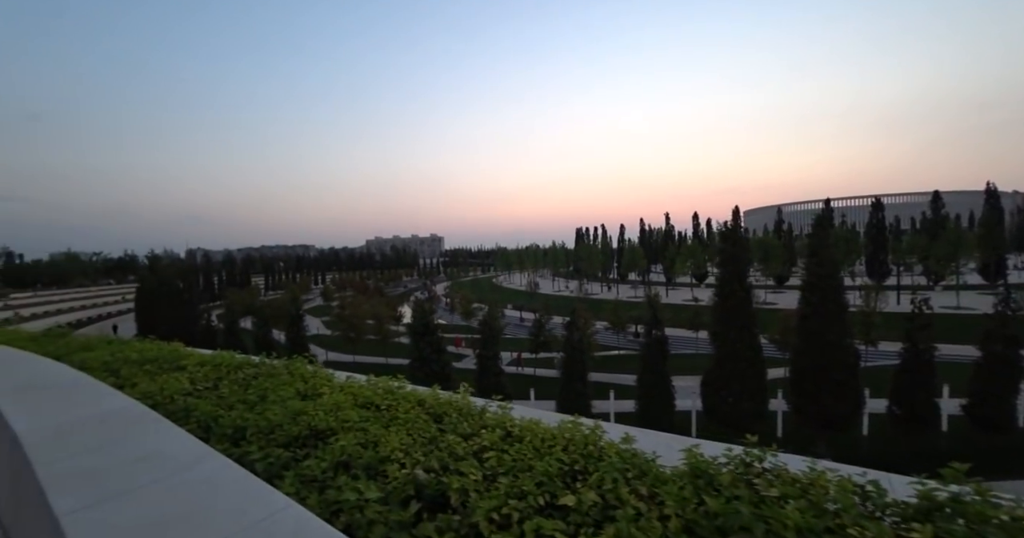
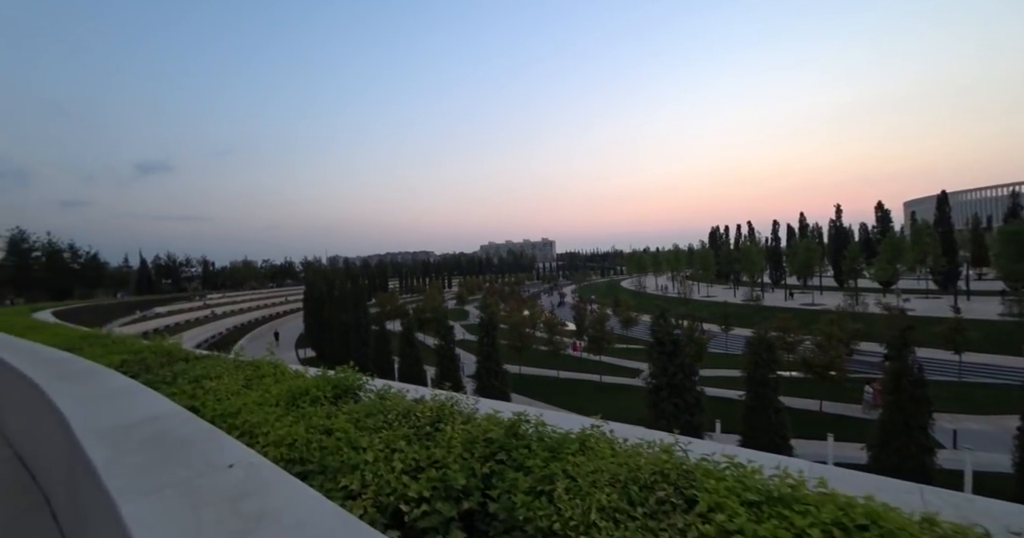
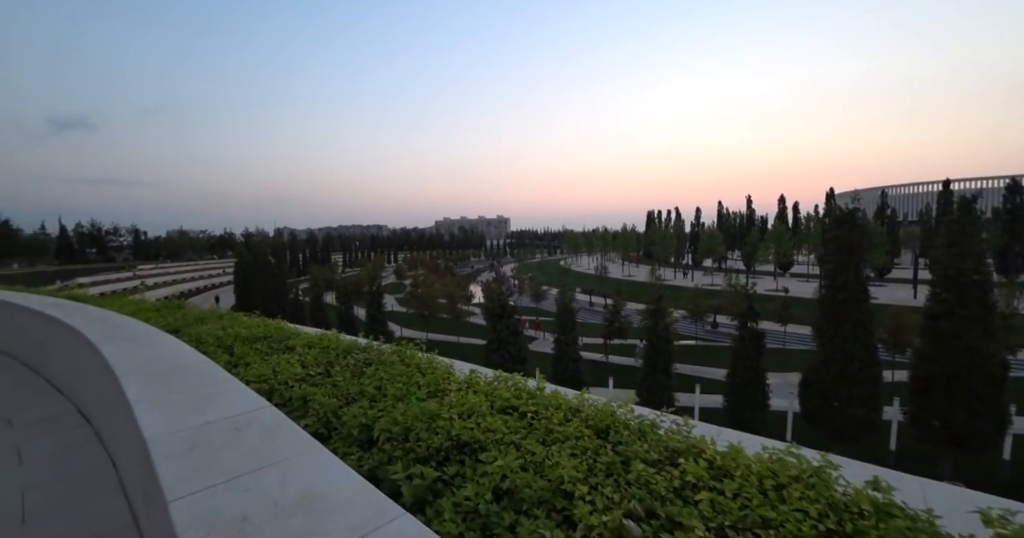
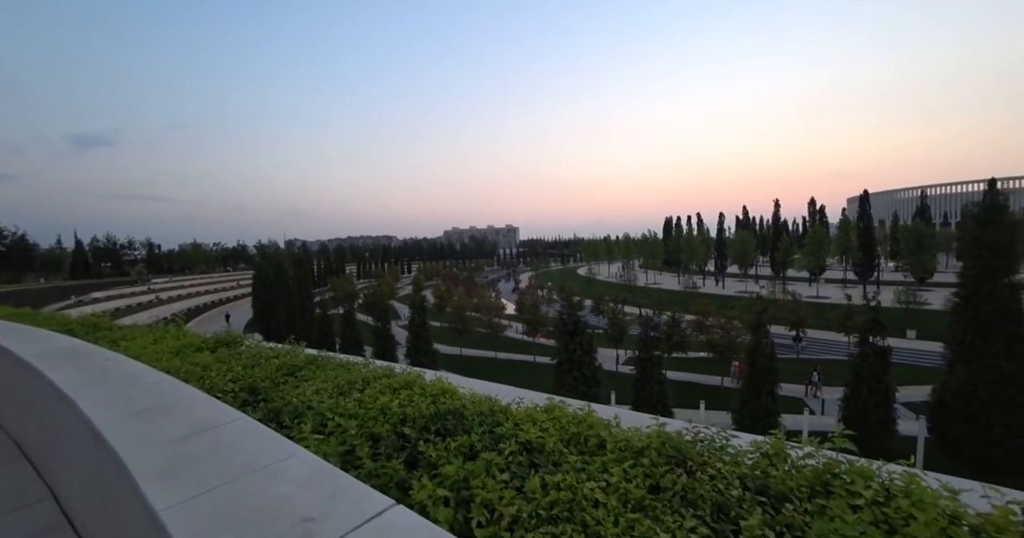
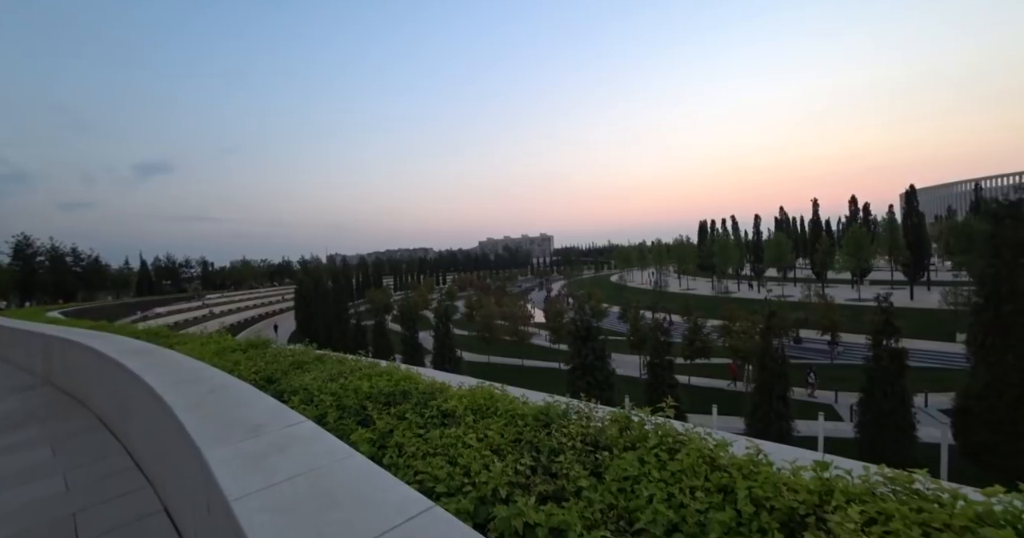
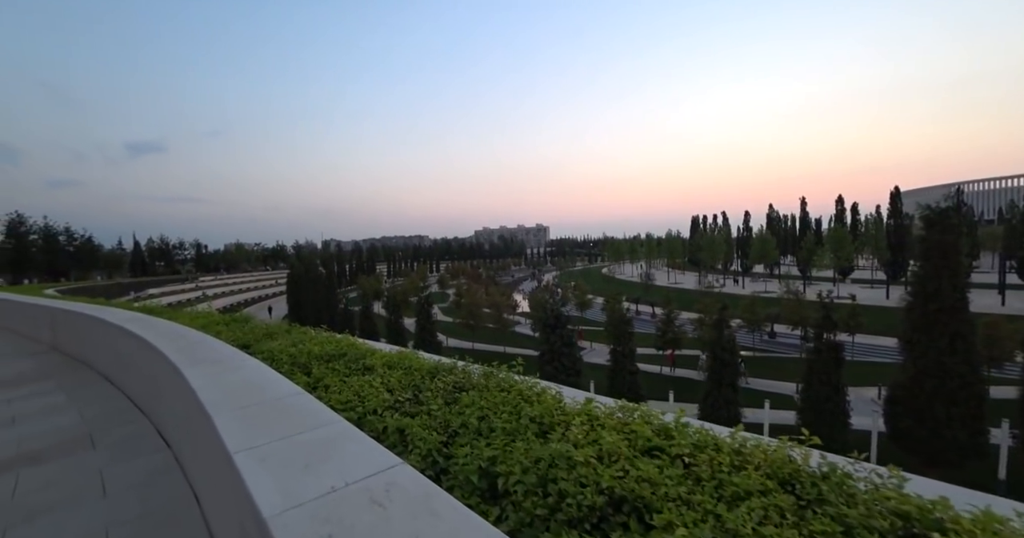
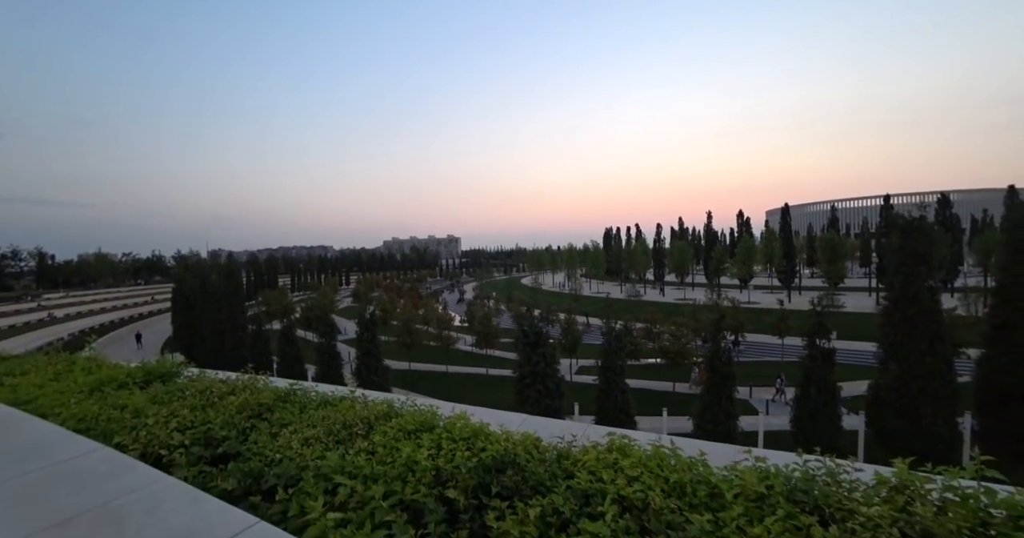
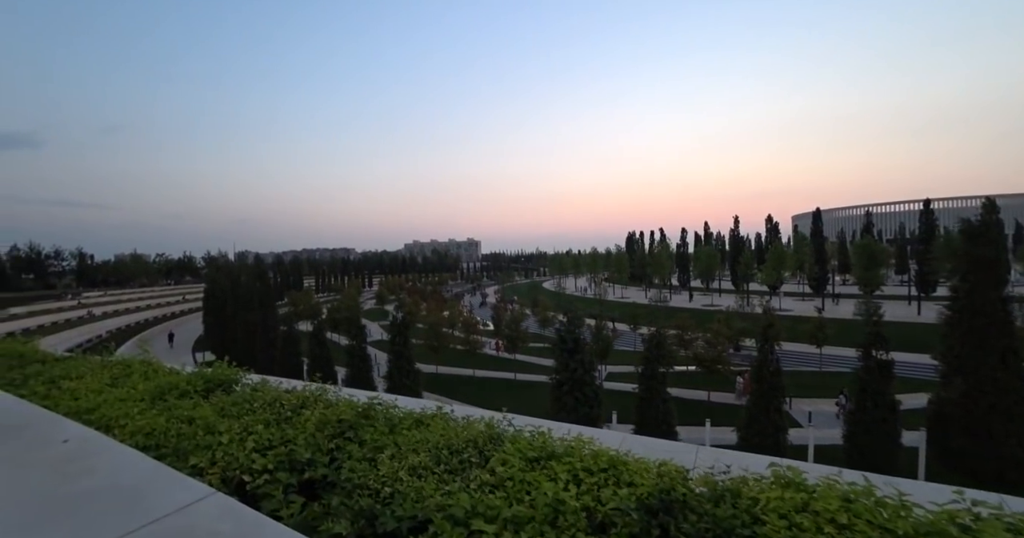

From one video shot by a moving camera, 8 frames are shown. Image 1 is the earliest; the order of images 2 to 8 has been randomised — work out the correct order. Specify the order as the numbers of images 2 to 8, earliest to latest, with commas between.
3, 6, 5, 4, 7, 8, 2
